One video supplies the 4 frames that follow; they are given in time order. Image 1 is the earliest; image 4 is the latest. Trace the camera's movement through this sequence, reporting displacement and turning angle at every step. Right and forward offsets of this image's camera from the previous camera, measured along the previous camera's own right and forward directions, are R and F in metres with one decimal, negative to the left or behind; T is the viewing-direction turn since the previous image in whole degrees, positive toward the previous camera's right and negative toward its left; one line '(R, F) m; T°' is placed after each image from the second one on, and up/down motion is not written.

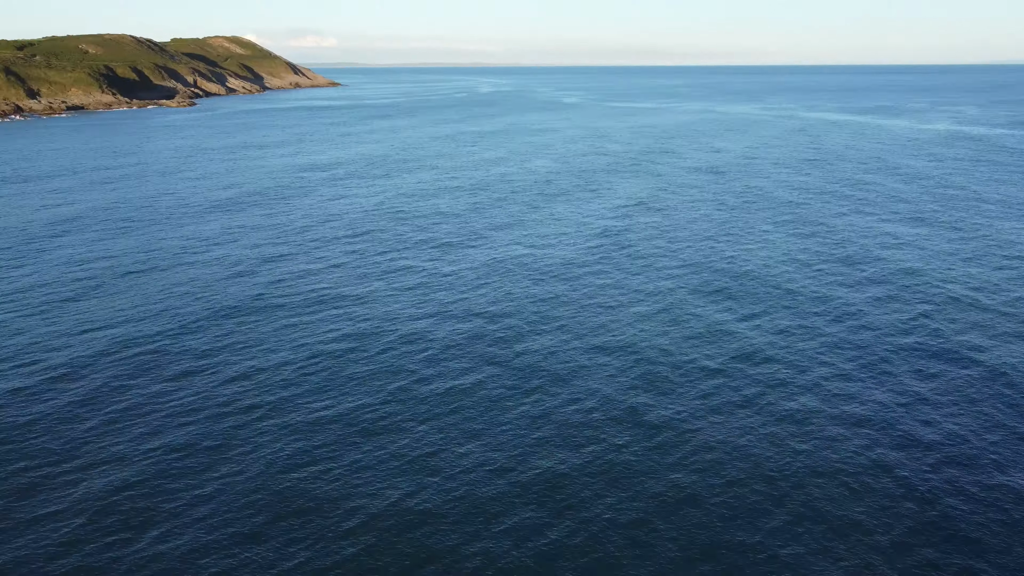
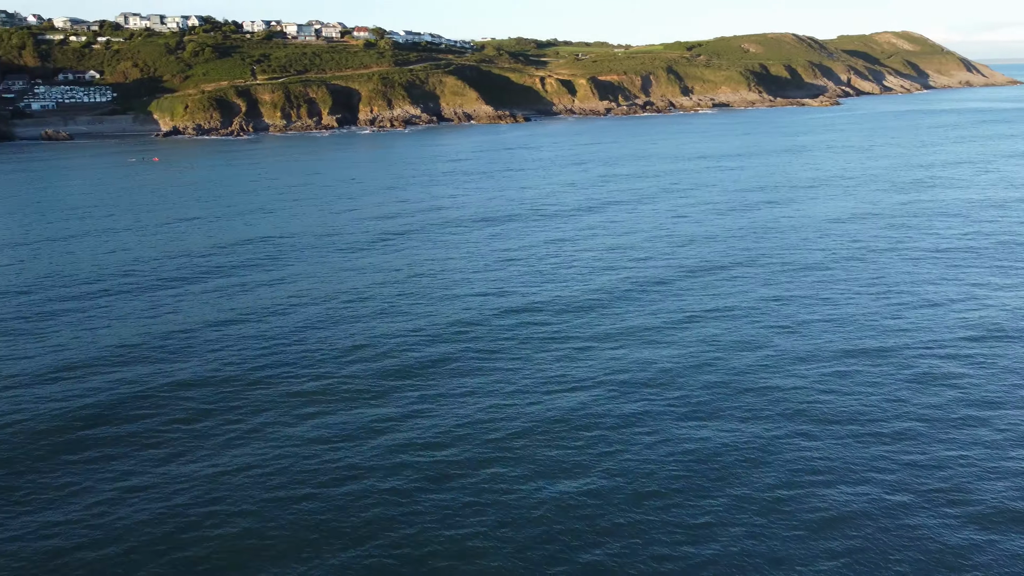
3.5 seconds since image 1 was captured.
(+1.3, +8.3) m; -40°
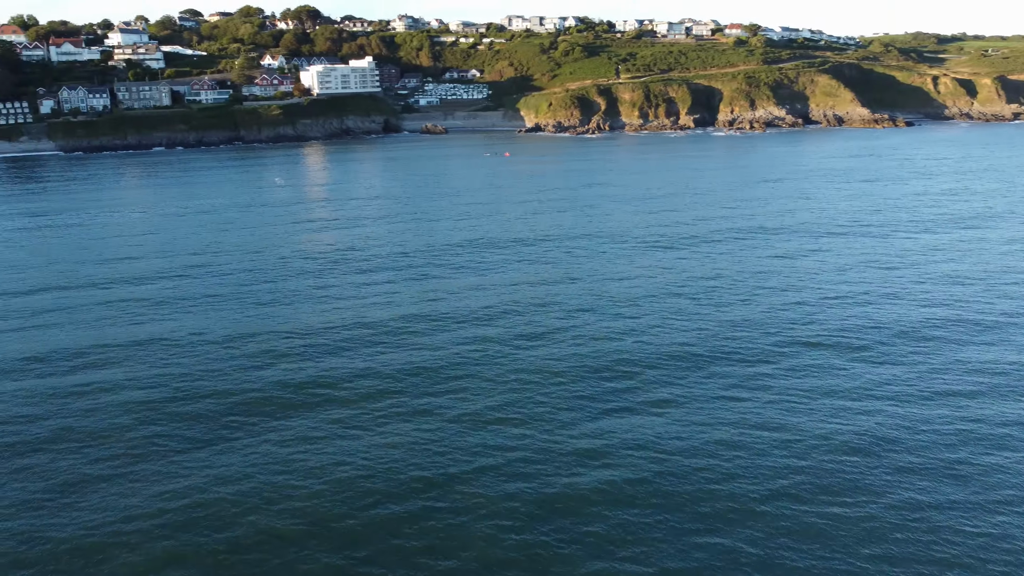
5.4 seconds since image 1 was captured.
(+1.5, +3.8) m; -23°
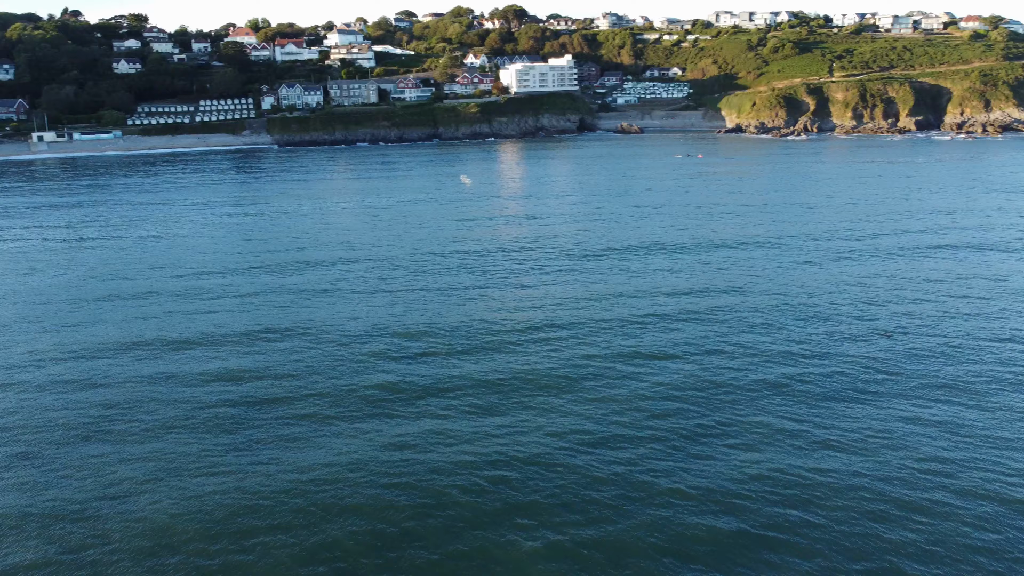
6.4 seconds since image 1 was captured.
(+1.1, +1.8) m; -13°
